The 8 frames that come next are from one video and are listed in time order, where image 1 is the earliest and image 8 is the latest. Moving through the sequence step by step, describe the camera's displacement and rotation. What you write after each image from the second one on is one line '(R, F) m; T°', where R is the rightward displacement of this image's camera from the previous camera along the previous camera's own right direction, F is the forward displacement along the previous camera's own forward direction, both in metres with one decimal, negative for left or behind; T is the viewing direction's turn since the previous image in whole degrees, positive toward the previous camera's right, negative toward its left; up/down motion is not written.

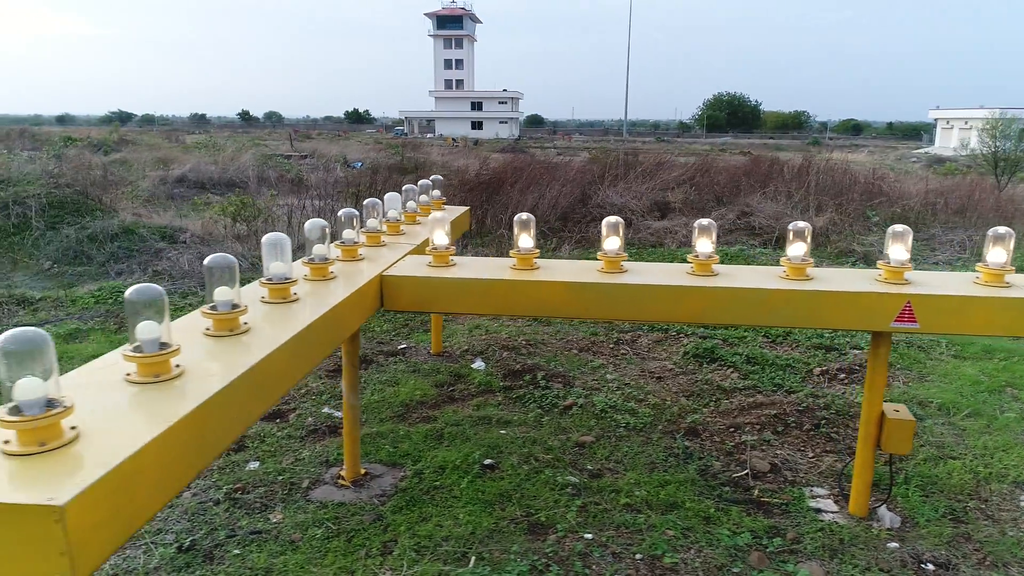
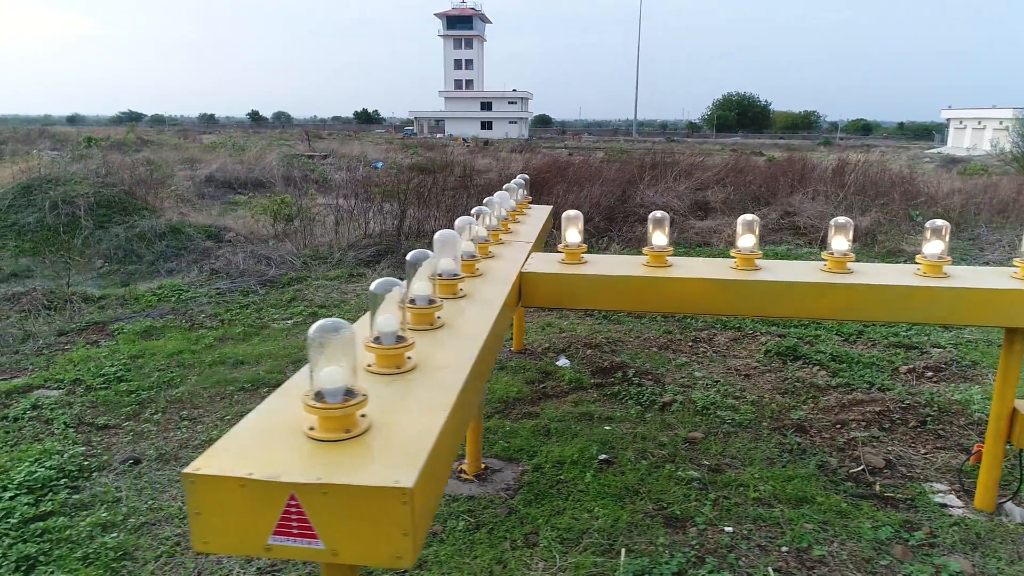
(-0.5, 0.0) m; 0°
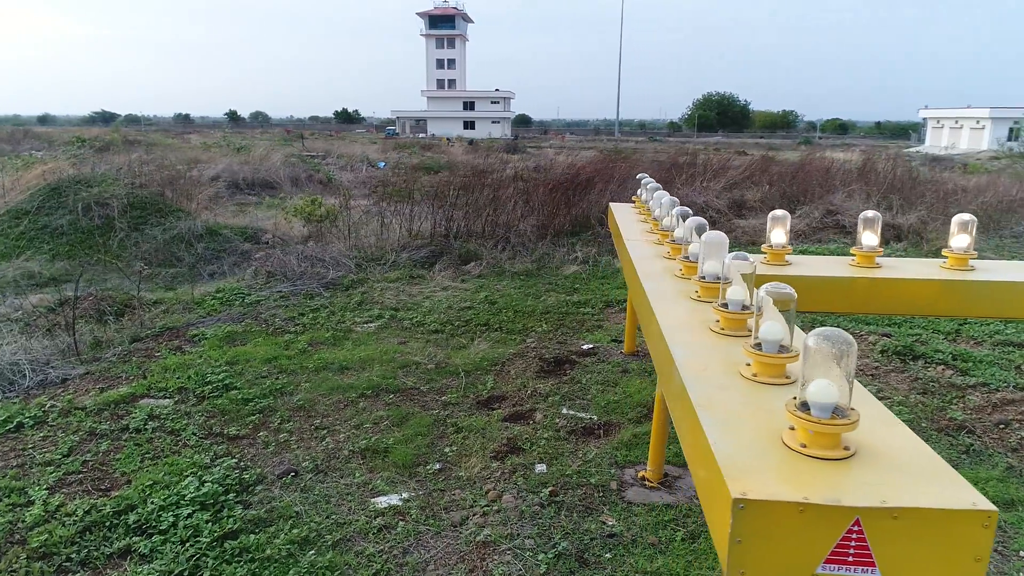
(-0.8, +0.1) m; +2°
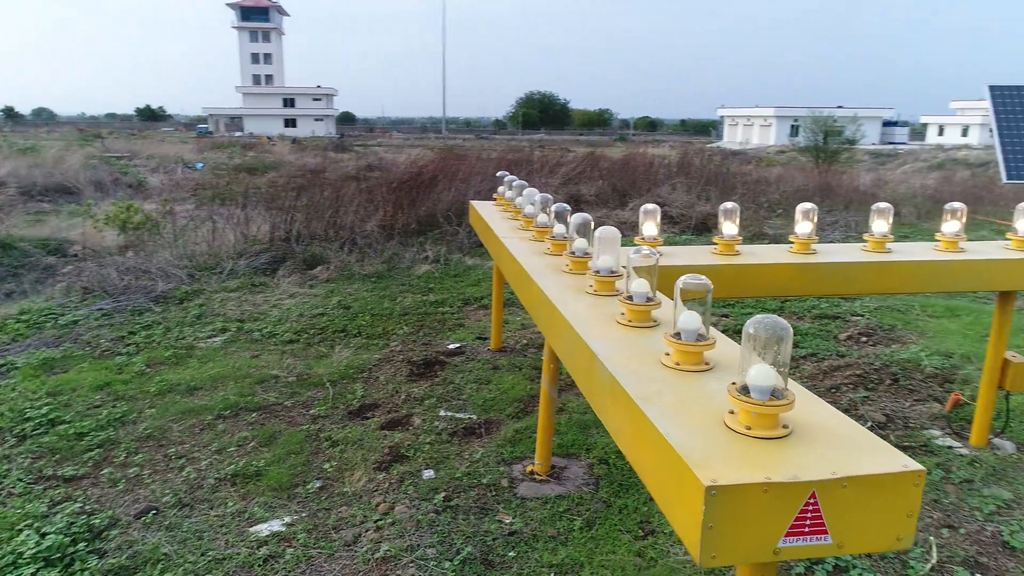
(-0.2, +0.1) m; +13°
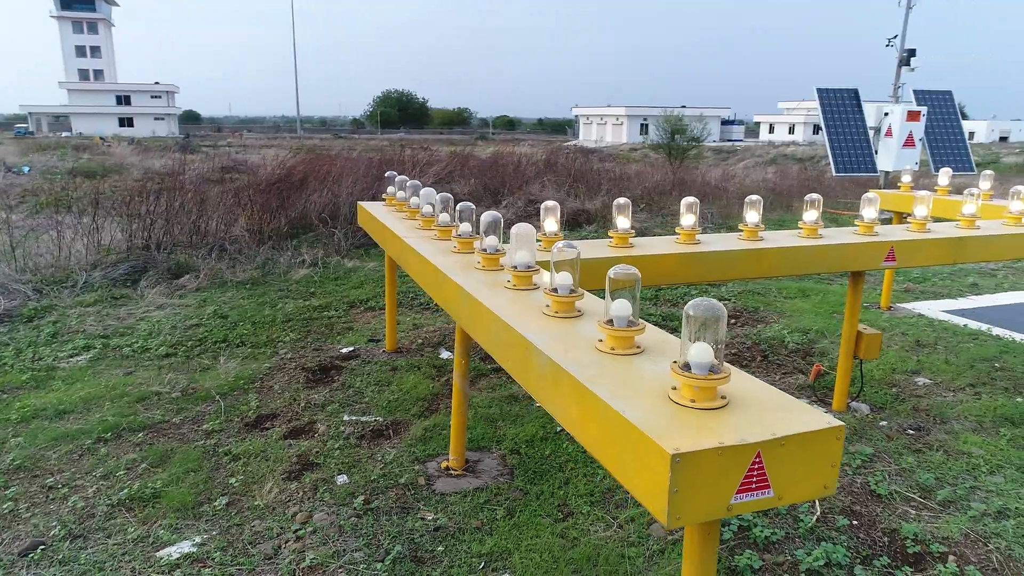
(-0.2, 0.0) m; +11°
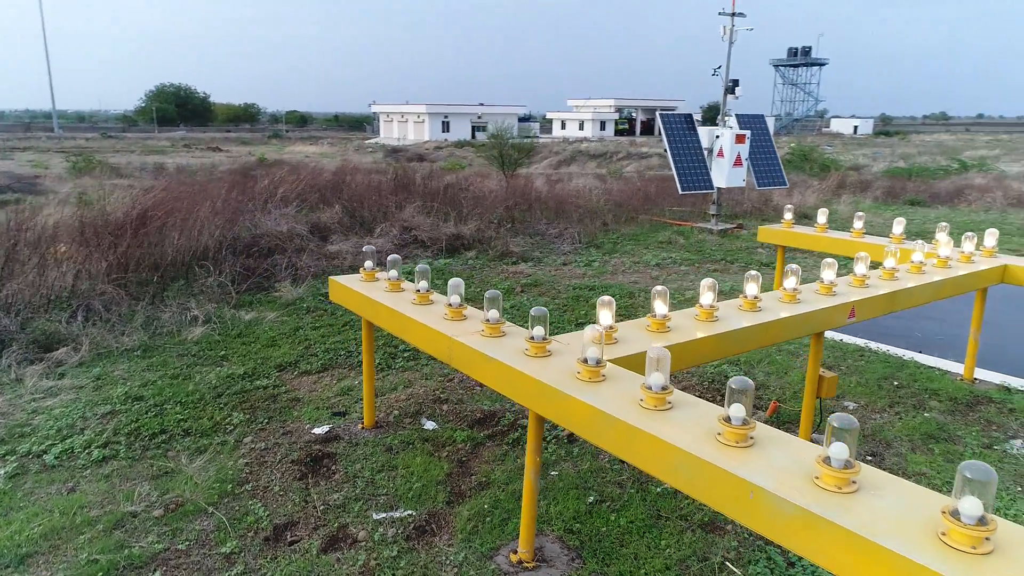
(-1.0, +0.1) m; +16°
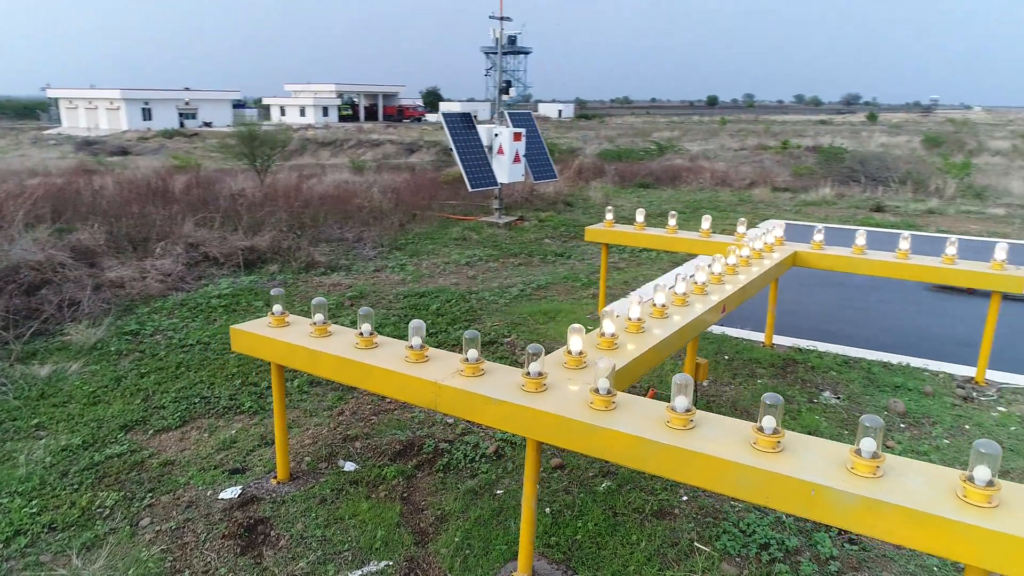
(-1.0, +0.1) m; +21°
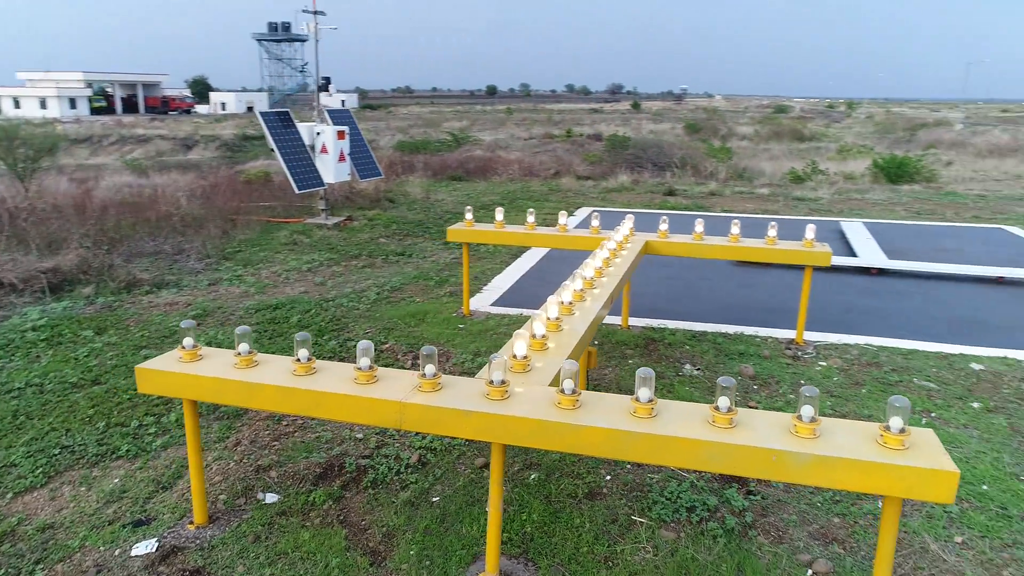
(-0.7, 0.0) m; +16°
